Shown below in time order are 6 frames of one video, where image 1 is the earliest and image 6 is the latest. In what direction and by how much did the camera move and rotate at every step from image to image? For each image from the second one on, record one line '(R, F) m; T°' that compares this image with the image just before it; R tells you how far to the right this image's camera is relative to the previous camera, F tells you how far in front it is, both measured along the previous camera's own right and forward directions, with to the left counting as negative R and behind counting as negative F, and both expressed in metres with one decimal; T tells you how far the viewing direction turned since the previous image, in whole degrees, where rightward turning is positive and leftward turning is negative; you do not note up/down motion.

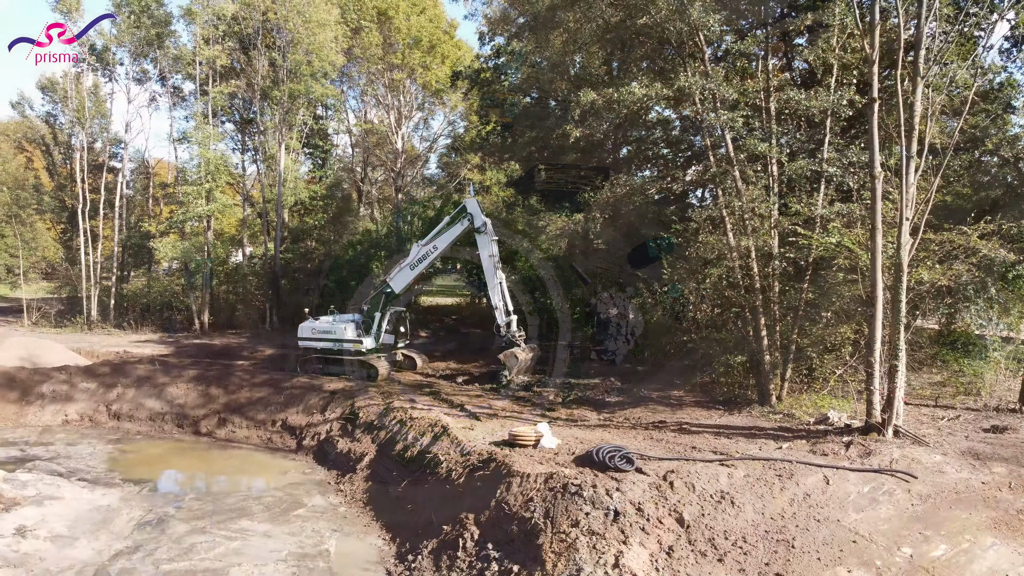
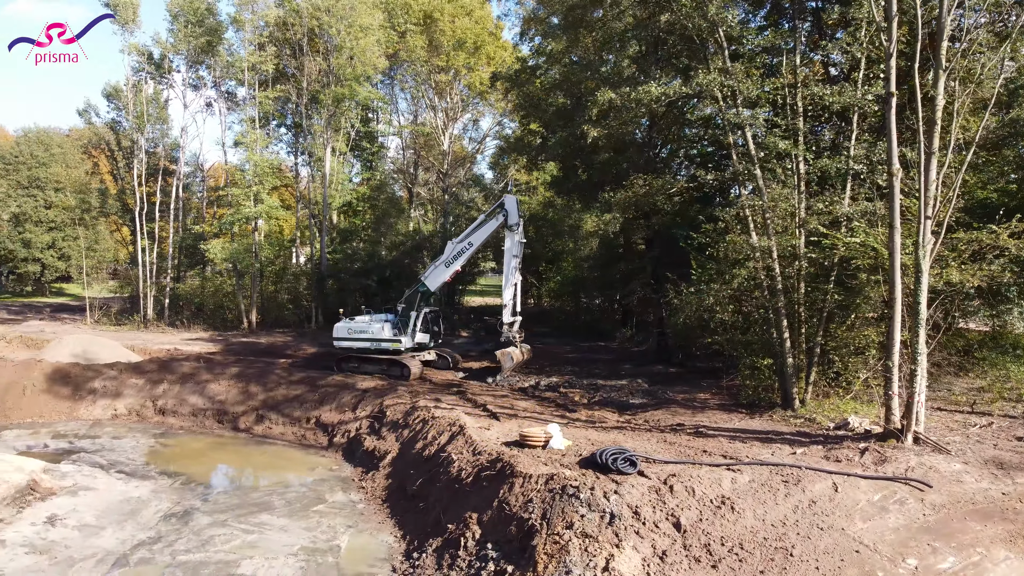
(+0.4, 0.0) m; -4°
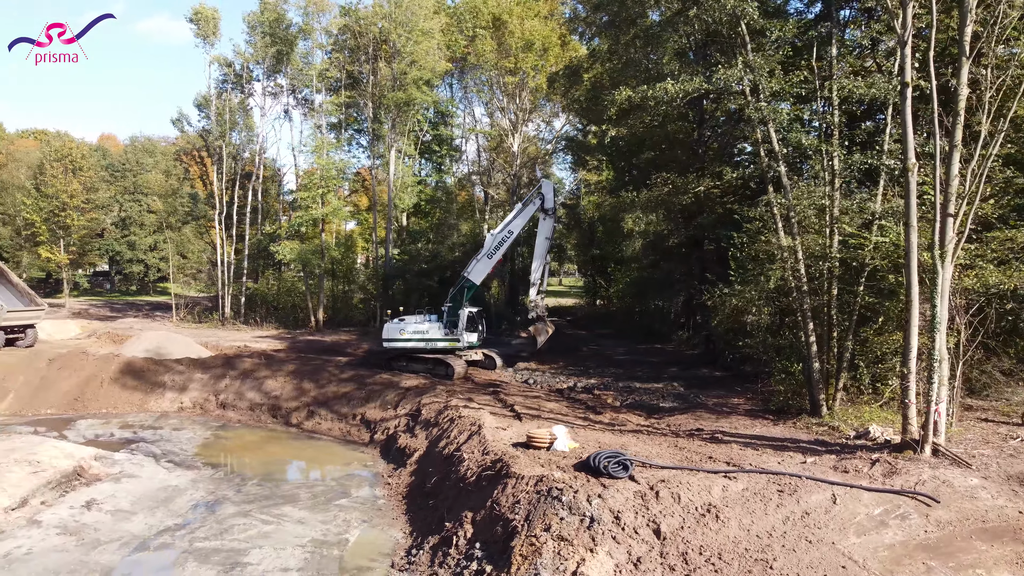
(+0.7, 0.0) m; -5°
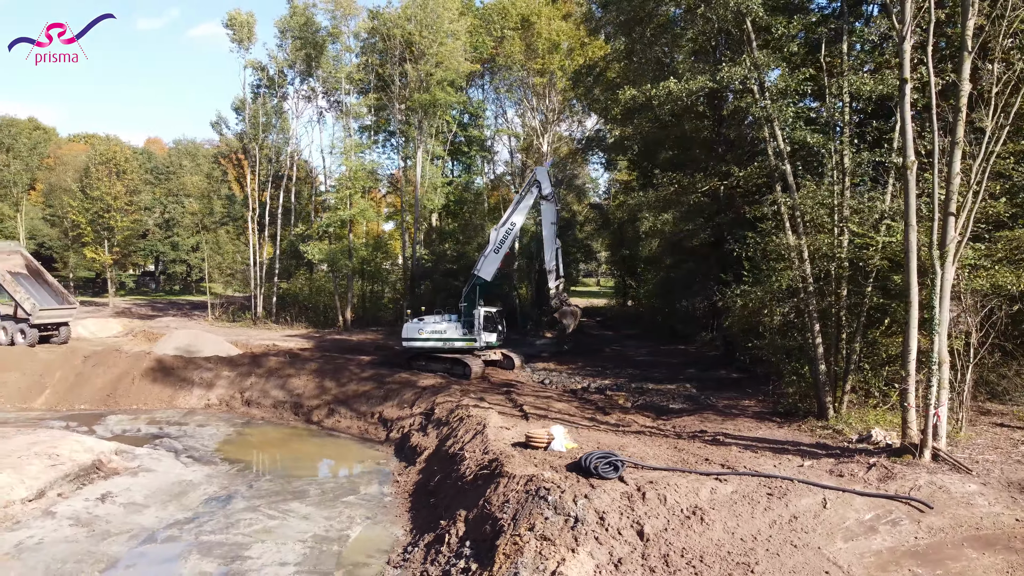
(+0.4, 0.0) m; -2°
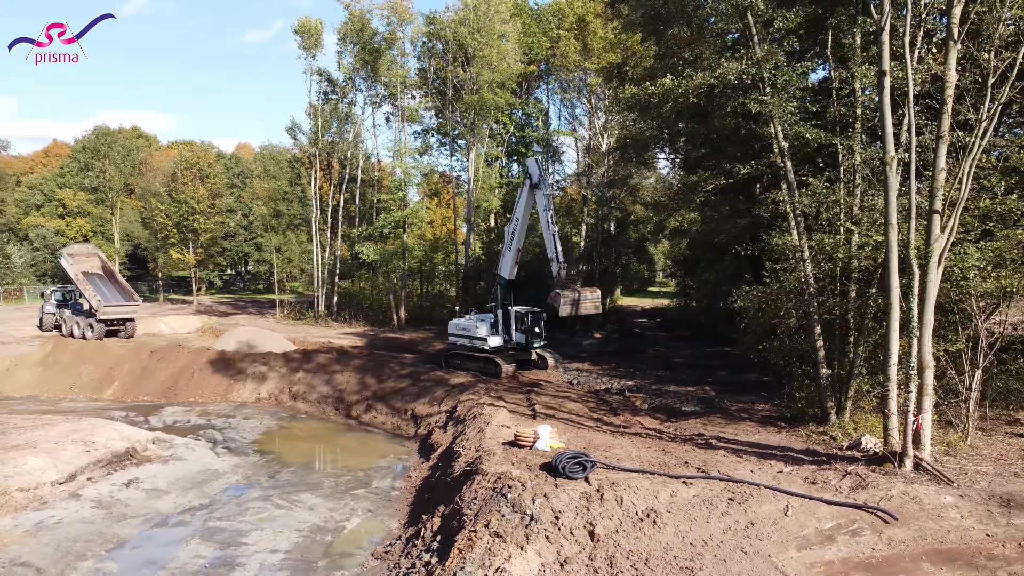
(+0.9, -0.1) m; -5°
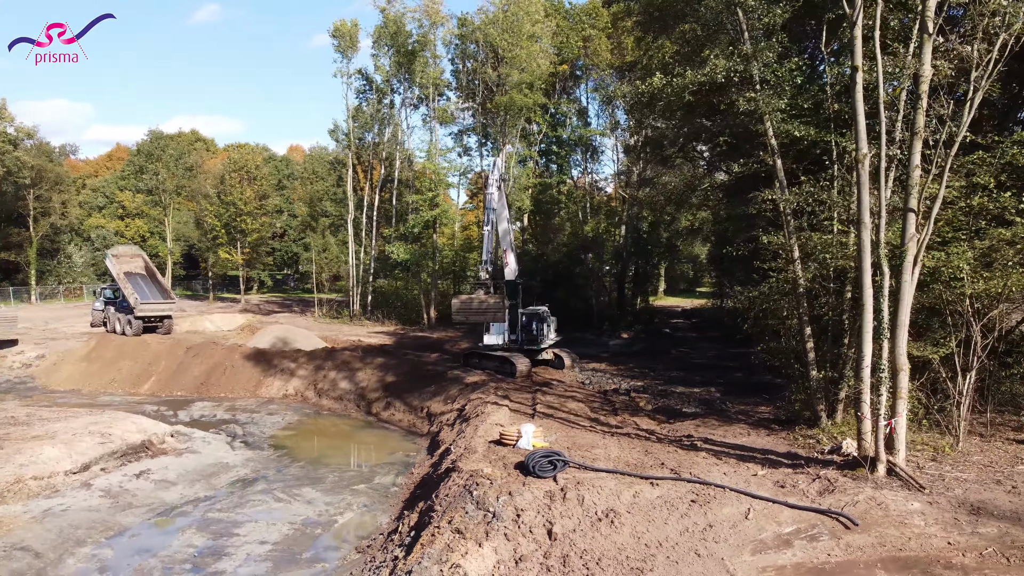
(+0.7, -0.1) m; -3°
